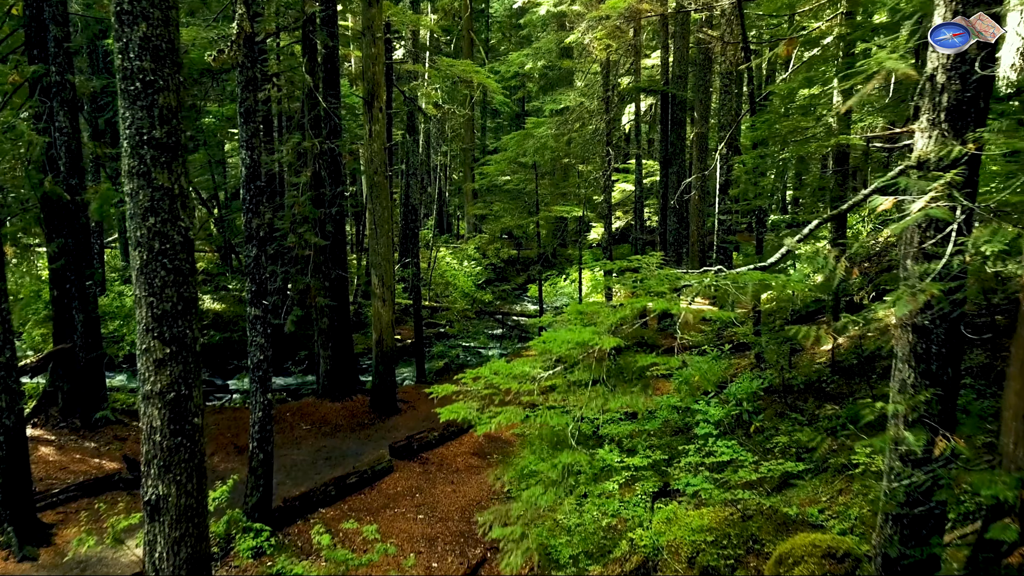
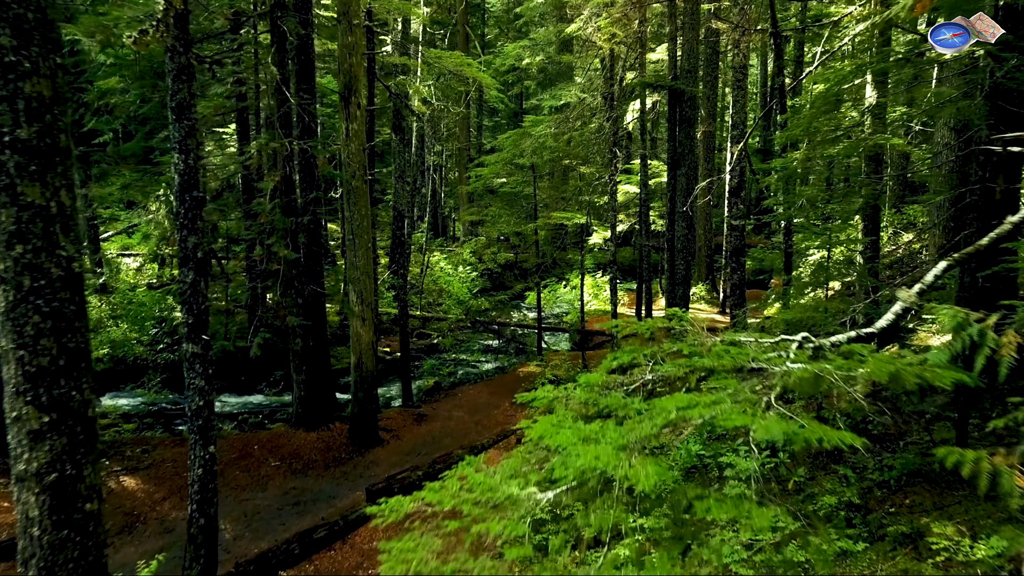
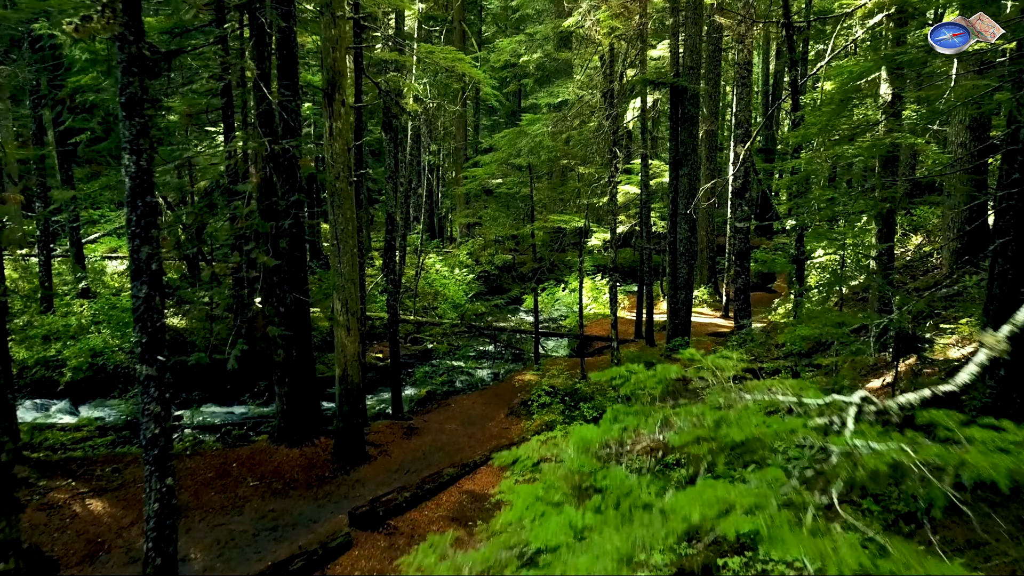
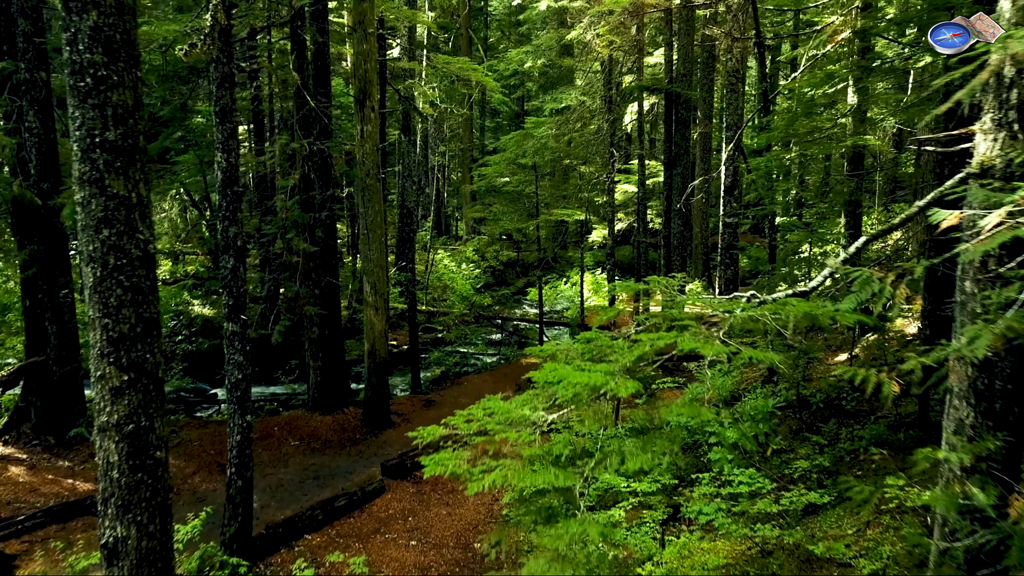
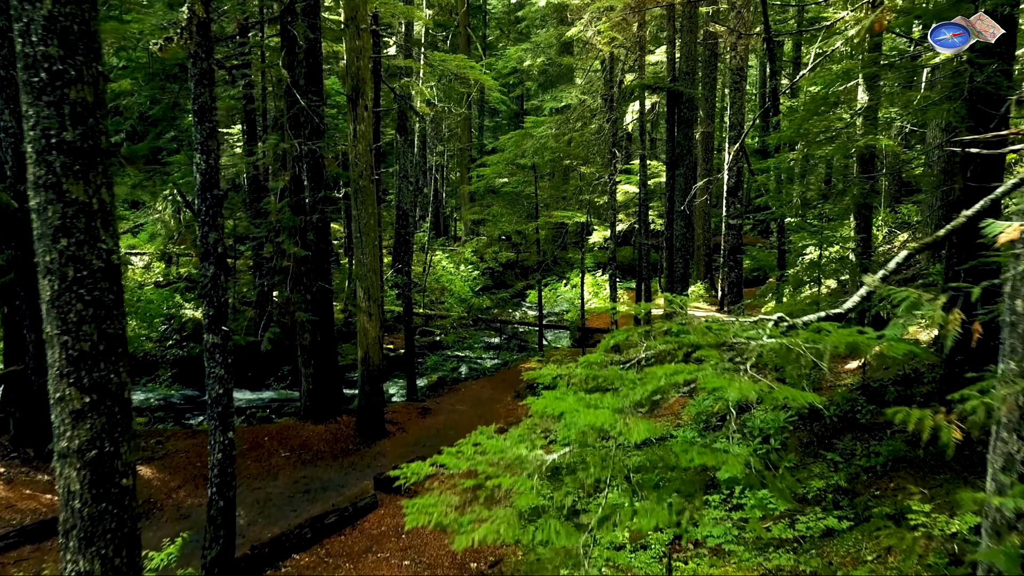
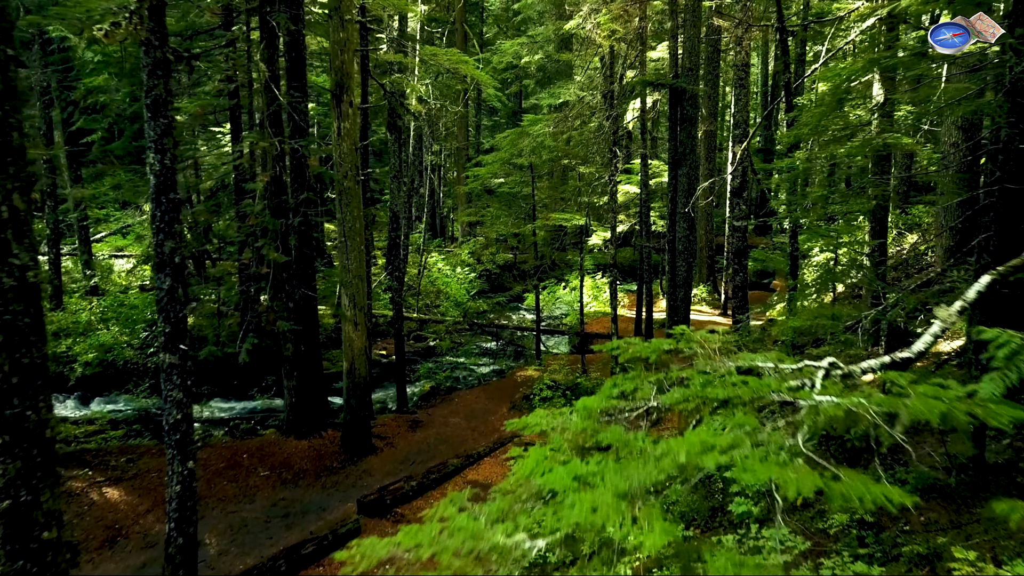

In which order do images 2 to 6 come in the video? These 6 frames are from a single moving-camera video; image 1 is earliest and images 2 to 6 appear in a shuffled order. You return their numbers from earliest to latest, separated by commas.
4, 5, 2, 6, 3
